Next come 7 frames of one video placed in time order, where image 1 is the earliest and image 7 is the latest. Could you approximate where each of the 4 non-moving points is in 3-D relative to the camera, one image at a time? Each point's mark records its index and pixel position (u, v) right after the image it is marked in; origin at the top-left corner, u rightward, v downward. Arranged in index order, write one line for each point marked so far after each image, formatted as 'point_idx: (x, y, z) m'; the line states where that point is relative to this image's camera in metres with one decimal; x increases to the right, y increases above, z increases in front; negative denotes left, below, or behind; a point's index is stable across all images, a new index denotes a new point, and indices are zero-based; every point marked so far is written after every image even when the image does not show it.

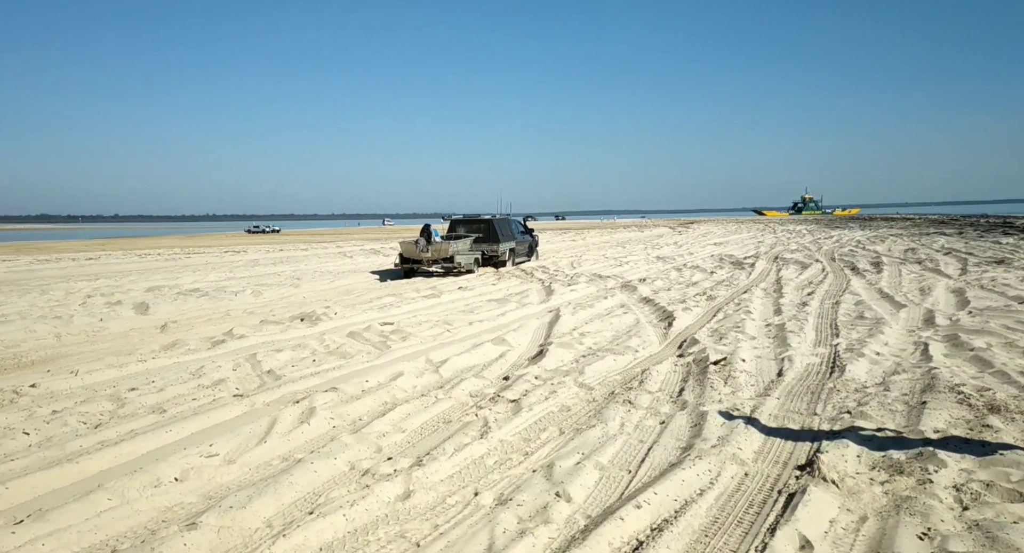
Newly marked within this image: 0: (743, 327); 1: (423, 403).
0: (+3.8, -0.8, +10.0) m
1: (-0.8, -1.1, +5.4) m
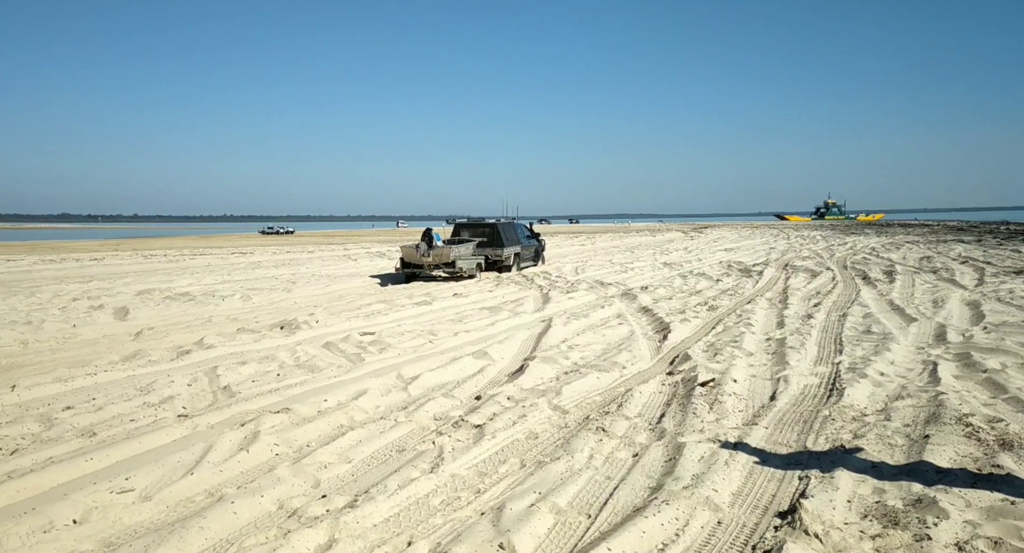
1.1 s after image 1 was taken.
0: (+3.6, -1.0, +9.5) m
1: (-1.1, -1.3, +5.0) m
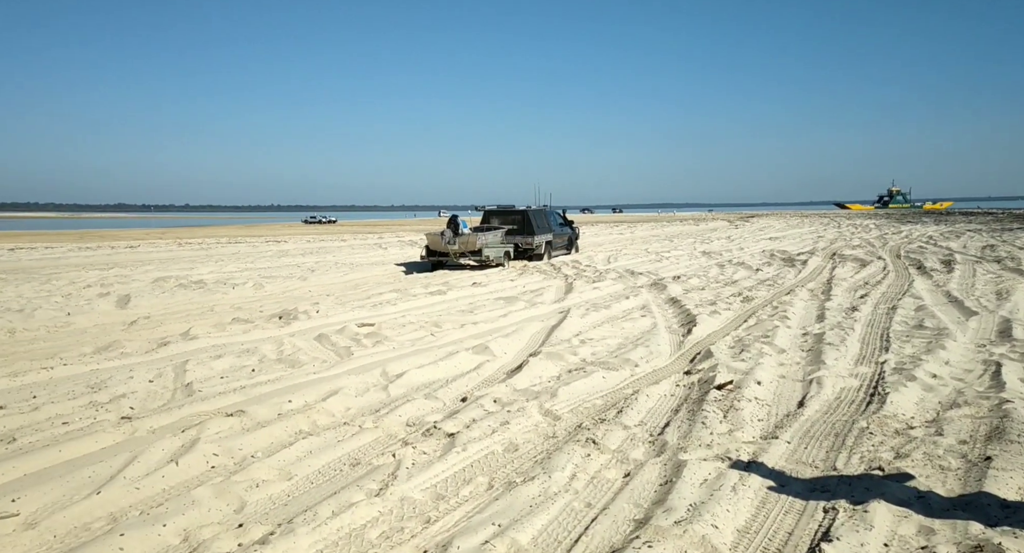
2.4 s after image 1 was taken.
0: (+3.7, -0.9, +8.6) m
1: (-1.3, -1.2, +4.4) m
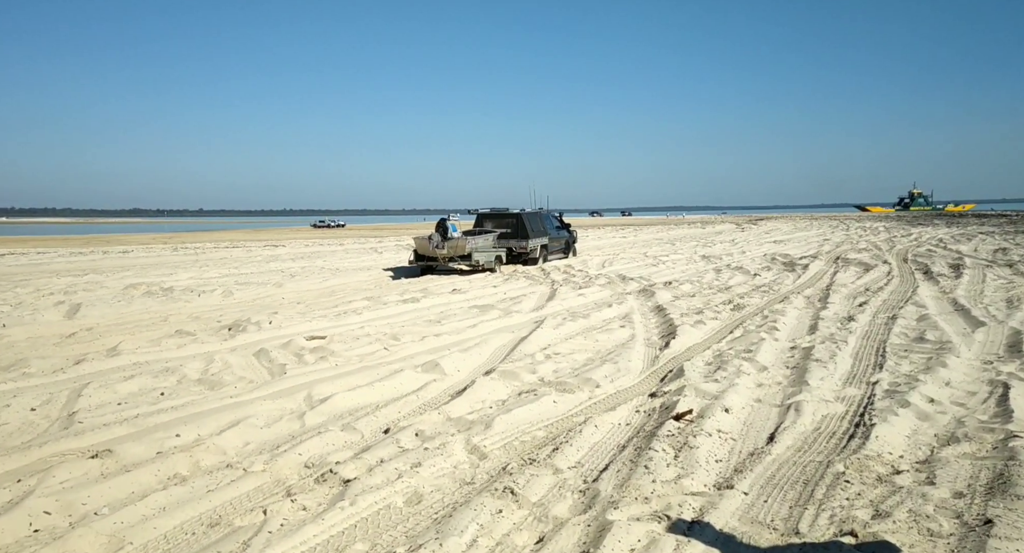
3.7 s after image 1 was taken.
0: (+3.2, -1.0, +7.9) m
1: (-1.8, -1.3, +3.8) m
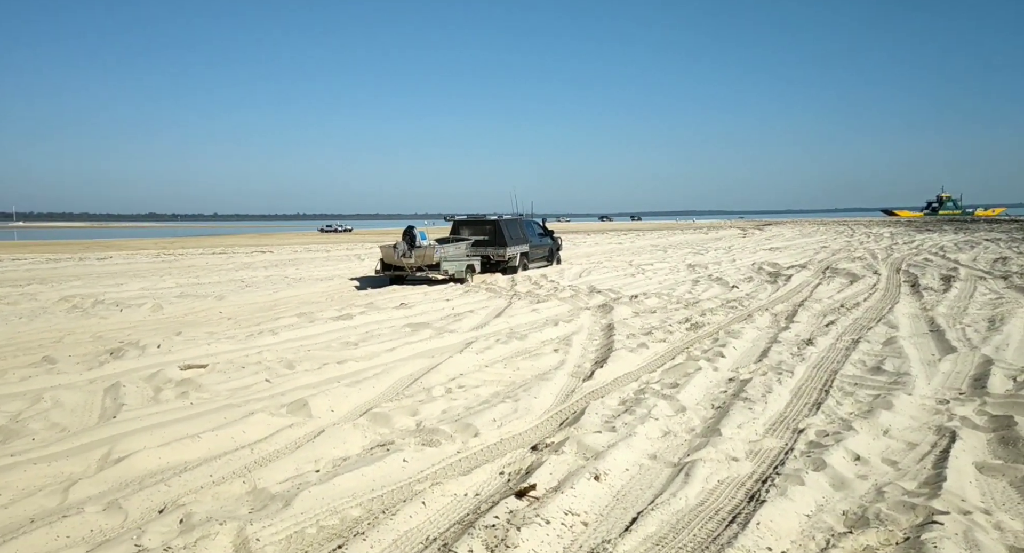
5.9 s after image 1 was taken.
0: (+2.0, -1.3, +7.0) m
1: (-3.1, -1.5, +2.9) m
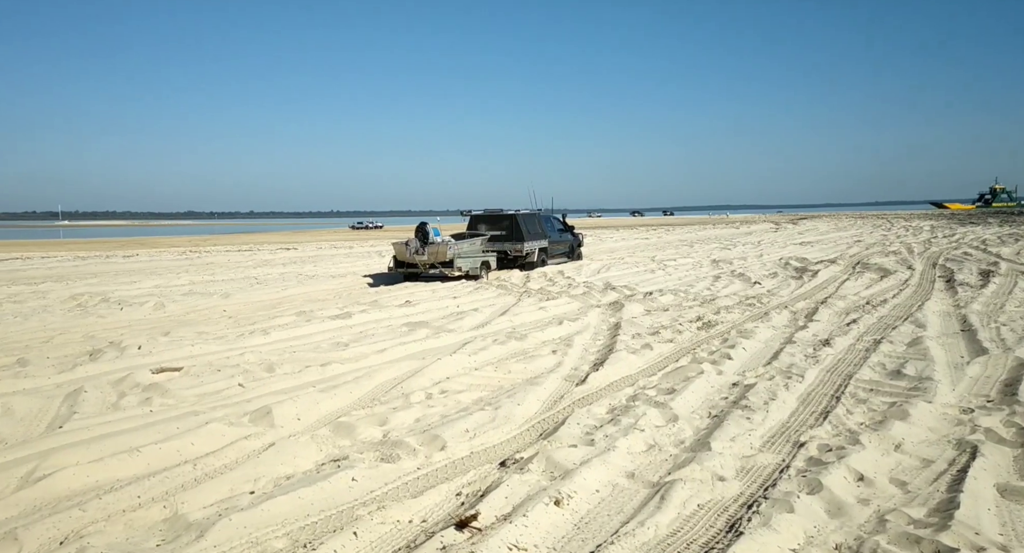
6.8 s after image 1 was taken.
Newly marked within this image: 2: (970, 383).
0: (+1.8, -1.3, +6.5) m
1: (-3.4, -1.5, +2.6) m
2: (+5.4, -1.2, +7.0) m
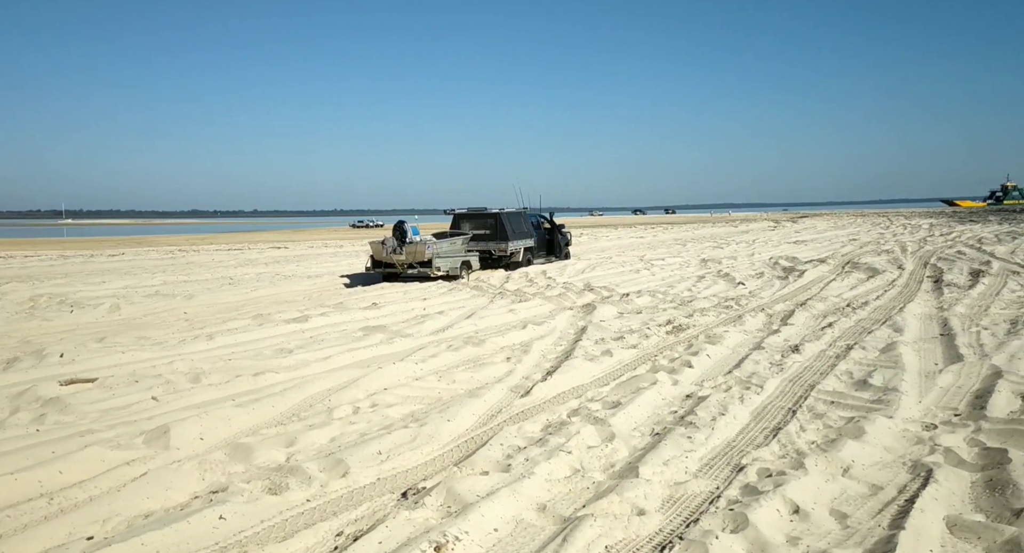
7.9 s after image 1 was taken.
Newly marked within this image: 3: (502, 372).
0: (+1.2, -1.3, +6.0) m
1: (-4.1, -1.6, +2.1) m
2: (+4.7, -1.3, +6.6) m
3: (-0.1, -1.2, +7.9) m
